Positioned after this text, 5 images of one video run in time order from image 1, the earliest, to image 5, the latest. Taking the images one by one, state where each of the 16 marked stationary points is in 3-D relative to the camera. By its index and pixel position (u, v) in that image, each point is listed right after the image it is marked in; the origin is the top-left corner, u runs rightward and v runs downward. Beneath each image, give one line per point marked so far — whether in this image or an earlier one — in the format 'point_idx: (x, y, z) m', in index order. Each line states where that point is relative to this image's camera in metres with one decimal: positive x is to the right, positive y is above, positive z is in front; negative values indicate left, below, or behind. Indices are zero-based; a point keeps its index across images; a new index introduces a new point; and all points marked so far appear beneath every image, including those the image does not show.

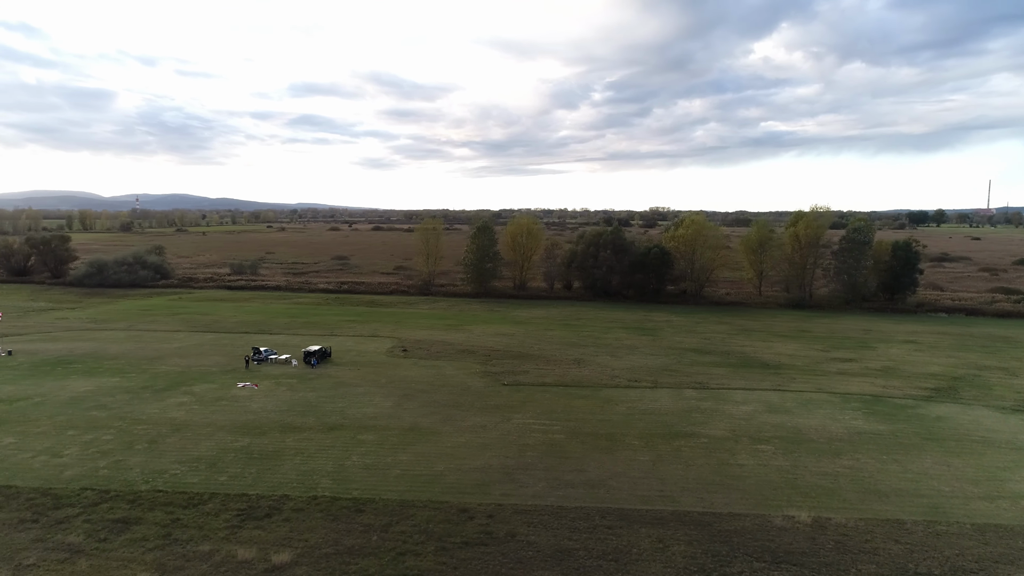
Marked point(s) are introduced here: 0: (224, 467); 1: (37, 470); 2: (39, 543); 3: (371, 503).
0: (-7.1, -4.4, +17.7) m
1: (-11.5, -4.4, +17.5) m
2: (-8.9, -4.8, +13.6) m
3: (-3.0, -4.6, +15.5) m
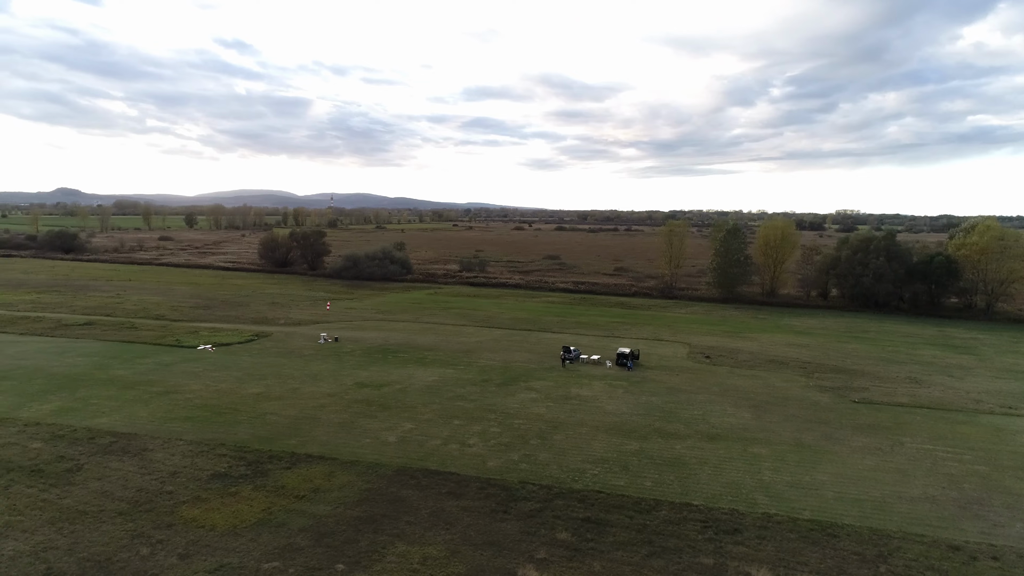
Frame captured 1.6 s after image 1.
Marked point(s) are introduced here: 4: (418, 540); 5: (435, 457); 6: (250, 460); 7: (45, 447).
0: (+3.1, -4.5, +17.4) m
1: (-1.3, -4.3, +18.2) m
2: (+0.4, -4.8, +13.8) m
3: (+6.5, -4.8, +14.3) m
4: (-1.8, -4.8, +13.5) m
5: (-2.0, -4.3, +18.2) m
6: (-6.4, -4.2, +17.7) m
7: (-12.0, -4.1, +18.4) m
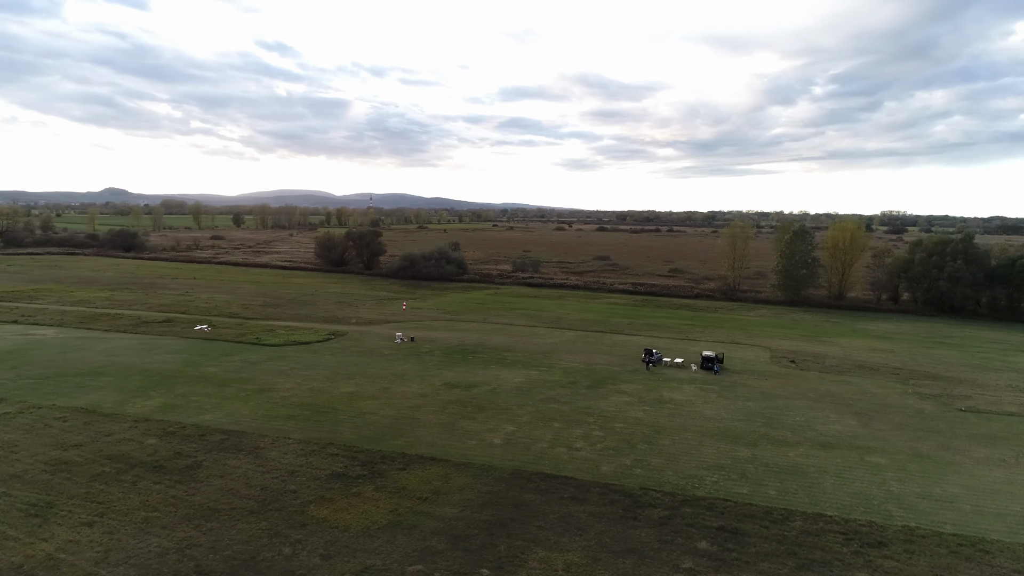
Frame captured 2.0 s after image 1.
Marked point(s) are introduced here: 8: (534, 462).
0: (+5.9, -4.5, +16.9) m
1: (+1.5, -4.4, +17.9) m
2: (+2.9, -4.8, +13.5) m
3: (+9.1, -4.9, +13.7) m
4: (+0.8, -4.8, +13.3) m
5: (+0.8, -4.3, +18.0) m
6: (-3.7, -4.2, +17.7) m
7: (-9.2, -4.0, +18.7) m
8: (+0.5, -4.3, +17.9) m
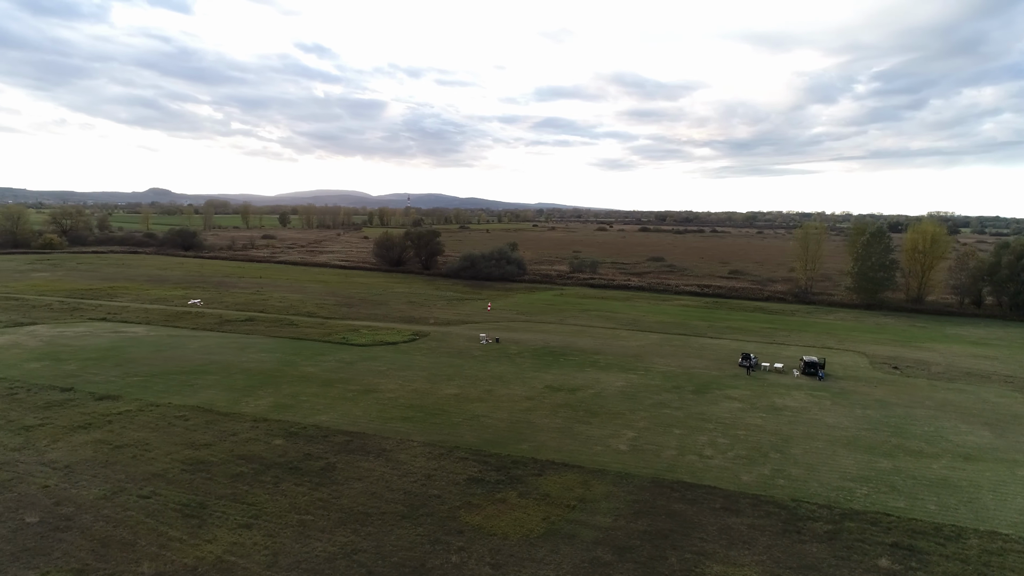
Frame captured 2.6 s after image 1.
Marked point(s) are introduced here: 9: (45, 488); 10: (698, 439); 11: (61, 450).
0: (+9.1, -4.6, +16.2) m
1: (+4.8, -4.4, +17.4) m
2: (+6.0, -4.9, +12.9) m
3: (+12.2, -5.0, +12.8) m
4: (+3.9, -4.9, +12.8) m
5: (+4.1, -4.4, +17.5) m
6: (-0.4, -4.3, +17.4) m
7: (-5.8, -4.0, +18.6) m
8: (+3.8, -4.4, +17.4) m
9: (-10.1, -4.3, +15.5) m
10: (+5.1, -4.2, +19.9) m
11: (-11.2, -4.0, +17.8) m
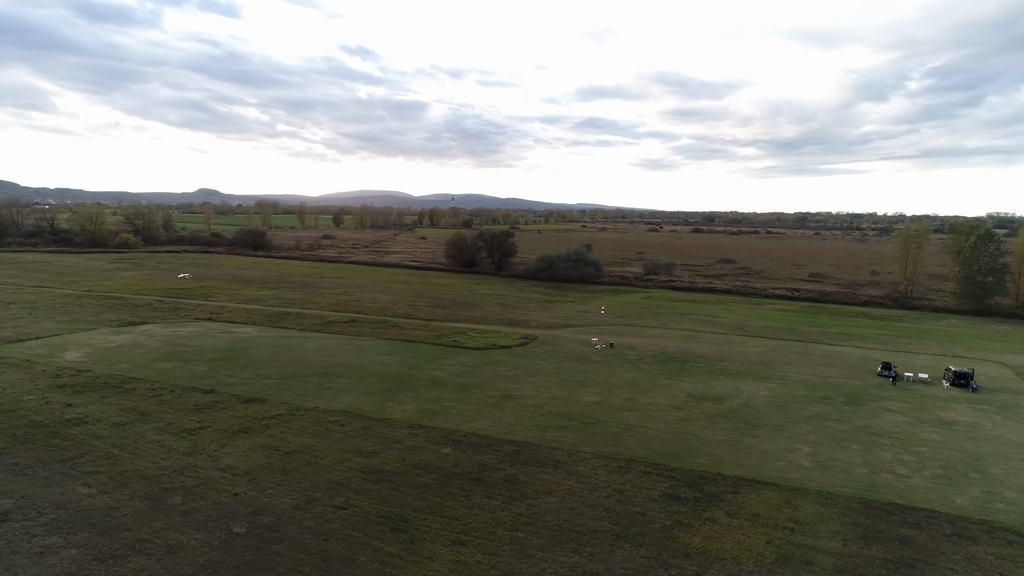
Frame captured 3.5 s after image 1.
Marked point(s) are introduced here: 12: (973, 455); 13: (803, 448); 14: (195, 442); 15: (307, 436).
0: (+13.3, -4.8, +14.8) m
1: (+9.1, -4.6, +16.3) m
2: (+10.1, -5.1, +11.7) m
3: (+16.3, -5.3, +11.3) m
4: (+7.9, -5.1, +11.8) m
5: (+8.5, -4.6, +16.4) m
6: (+4.0, -4.4, +16.5) m
7: (-1.4, -4.2, +18.1) m
8: (+8.2, -4.6, +16.3) m
9: (-5.9, -4.4, +15.2) m
10: (+9.6, -4.4, +18.8) m
11: (-6.8, -4.1, +17.6) m
12: (+12.1, -4.4, +18.9) m
13: (+7.7, -4.3, +19.1) m
14: (-8.2, -4.0, +18.5) m
15: (-5.5, -4.0, +19.1) m
